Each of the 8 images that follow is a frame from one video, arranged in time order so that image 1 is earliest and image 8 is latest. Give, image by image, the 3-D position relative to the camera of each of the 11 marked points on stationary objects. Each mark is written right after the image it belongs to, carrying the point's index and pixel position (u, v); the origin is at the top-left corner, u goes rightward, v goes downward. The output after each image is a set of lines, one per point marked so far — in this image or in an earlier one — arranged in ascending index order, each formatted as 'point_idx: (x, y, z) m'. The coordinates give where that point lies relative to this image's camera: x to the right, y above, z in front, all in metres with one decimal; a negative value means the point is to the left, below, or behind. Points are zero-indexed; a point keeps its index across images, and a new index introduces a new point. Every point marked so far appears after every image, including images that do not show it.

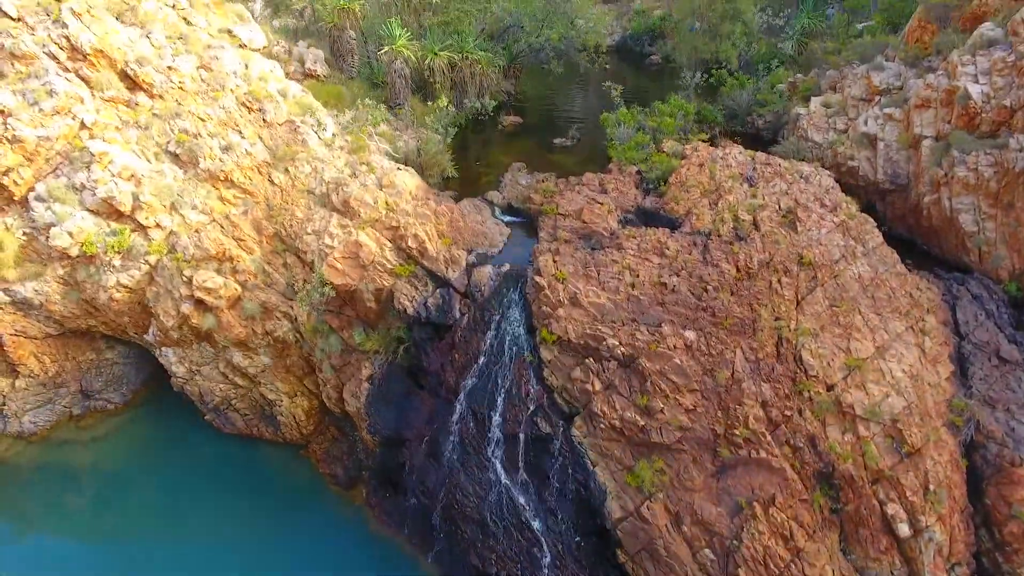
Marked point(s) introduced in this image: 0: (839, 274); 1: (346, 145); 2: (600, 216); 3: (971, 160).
0: (+6.0, +0.3, +11.0) m
1: (-4.3, +3.6, +15.6) m
2: (+1.9, +1.5, +12.6) m
3: (+9.1, +2.6, +12.0) m
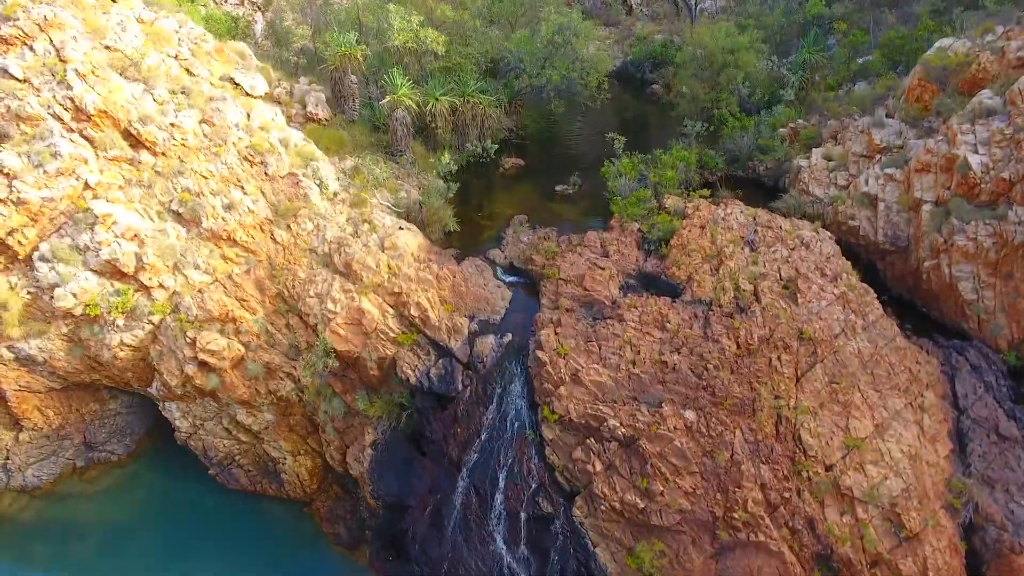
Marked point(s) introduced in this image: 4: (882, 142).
0: (+6.0, -1.1, +11.1) m
1: (-4.2, +2.3, +15.6) m
2: (+1.9, +0.1, +12.7) m
3: (+9.2, +1.2, +12.1) m
4: (+8.9, +3.5, +14.5) m
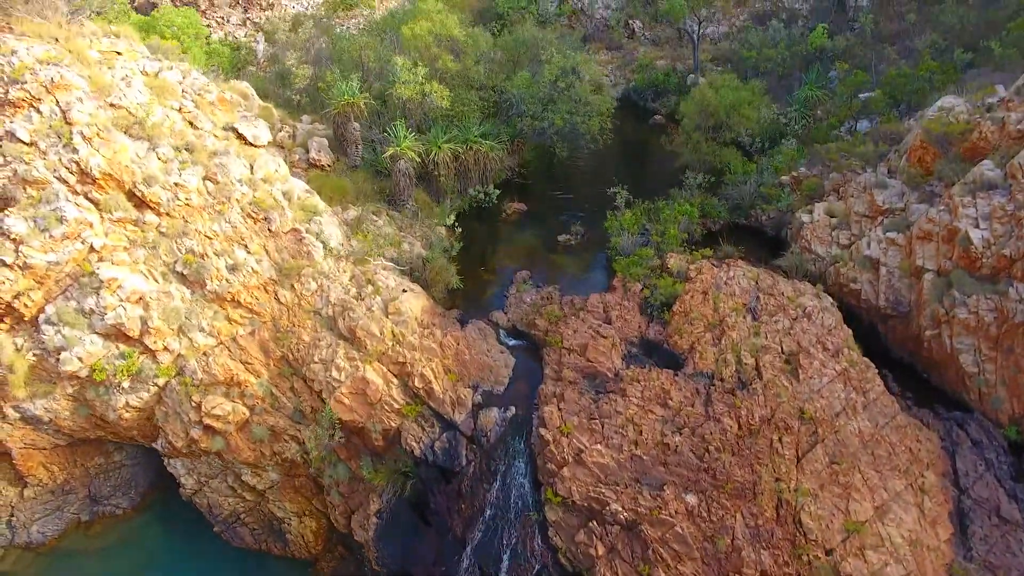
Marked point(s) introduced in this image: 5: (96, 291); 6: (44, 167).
0: (+6.1, -2.6, +11.2) m
1: (-4.2, +0.8, +15.7) m
2: (+2.0, -1.4, +12.8) m
3: (+9.2, -0.3, +12.1) m
4: (+9.0, +2.0, +14.6) m
5: (-9.3, -0.1, +13.5) m
6: (-10.6, +2.8, +13.6) m
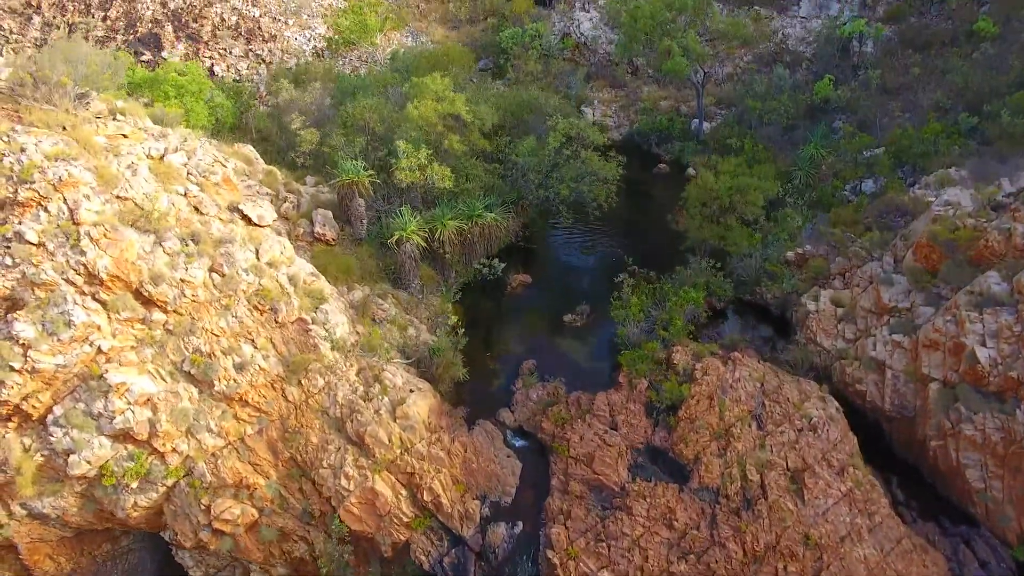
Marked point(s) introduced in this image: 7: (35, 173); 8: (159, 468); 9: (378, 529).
0: (+6.2, -5.0, +11.2) m
1: (-4.0, -1.5, +15.7) m
2: (+2.1, -3.7, +12.8) m
3: (+9.4, -2.7, +12.2) m
4: (+9.1, -0.3, +14.6) m
5: (-9.1, -2.4, +13.6) m
6: (-10.4, +0.4, +13.7) m
7: (-11.2, +2.7, +14.1) m
8: (-8.1, -4.1, +13.9) m
9: (-2.9, -5.1, +12.9) m
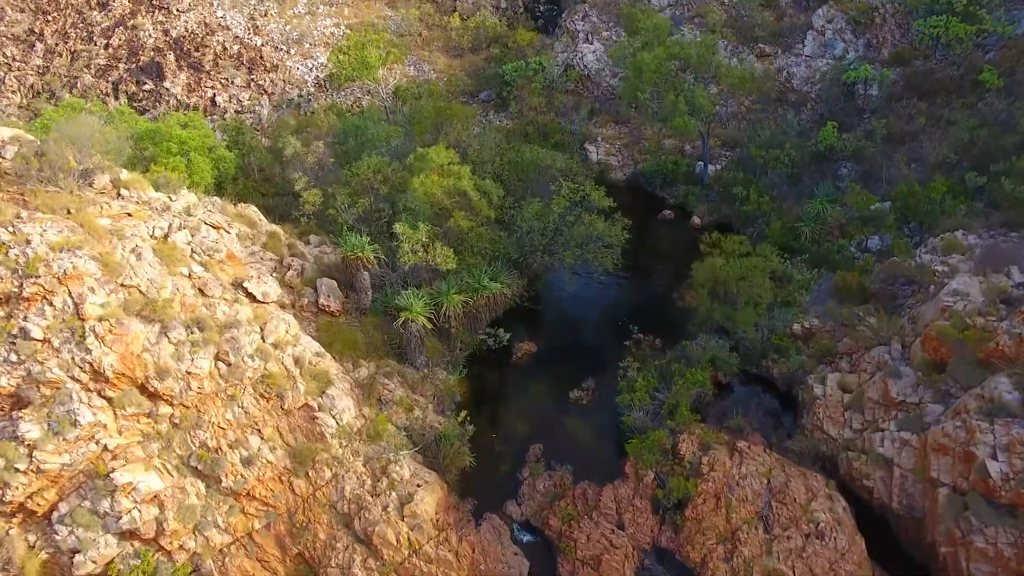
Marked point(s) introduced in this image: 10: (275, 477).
0: (+6.4, -7.2, +11.2) m
1: (-3.8, -3.7, +15.7) m
2: (+2.3, -5.9, +12.8) m
3: (+9.5, -4.9, +12.1) m
4: (+9.3, -2.6, +14.5) m
5: (-9.0, -4.6, +13.5) m
6: (-10.2, -1.8, +13.6) m
7: (-11.0, +0.5, +14.0) m
8: (-7.9, -6.3, +13.9) m
9: (-2.7, -7.3, +12.8) m
10: (-5.7, -4.5, +14.5) m
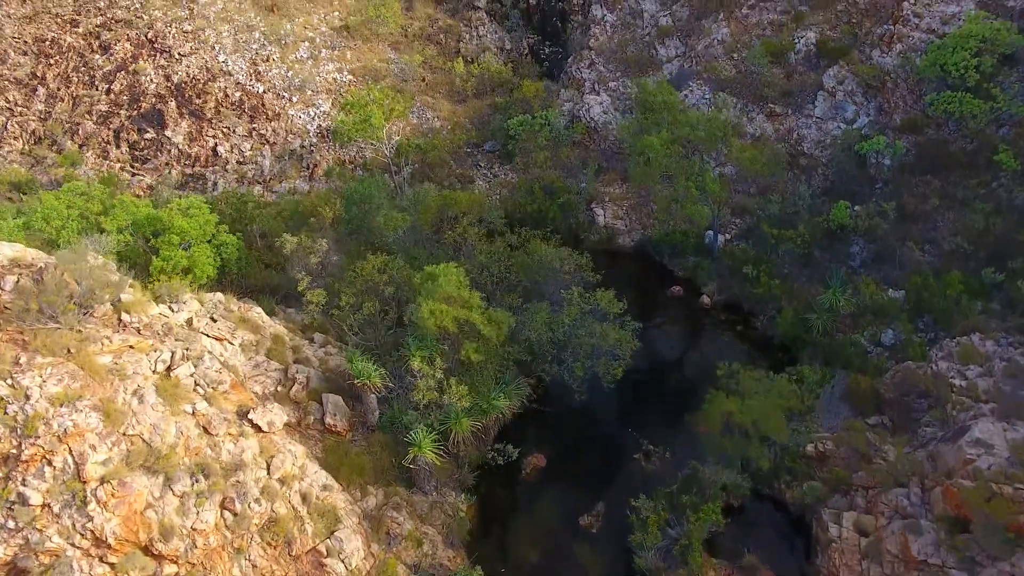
0: (+6.6, -10.9, +10.9) m
1: (-3.6, -7.3, +15.4) m
2: (+2.5, -9.6, +12.5) m
3: (+9.8, -8.6, +11.8) m
4: (+9.6, -6.2, +14.2) m
5: (-8.7, -8.3, +13.3) m
6: (-10.0, -5.5, +13.3) m
7: (-10.7, -3.2, +13.7) m
8: (-7.7, -10.0, +13.6) m
9: (-2.5, -11.0, +12.6) m
10: (-5.4, -8.2, +14.2) m
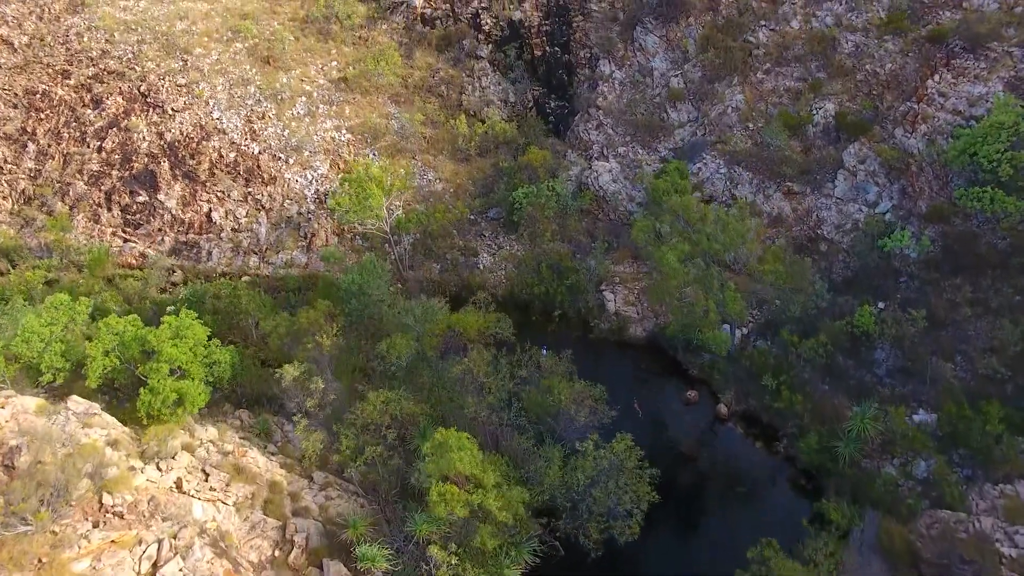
0: (+7.1, -15.6, +9.8) m
1: (-3.2, -12.1, +14.2) m
2: (+2.9, -14.3, +11.3) m
3: (+10.2, -13.3, +10.6) m
4: (+10.0, -10.9, +13.0) m
5: (-8.3, -13.0, +12.1) m
6: (-9.6, -10.2, +12.1) m
7: (-10.3, -8.0, +12.5) m
8: (-7.3, -14.7, +12.4) m
9: (-2.0, -15.7, +11.4) m
10: (-5.0, -12.9, +13.0) m
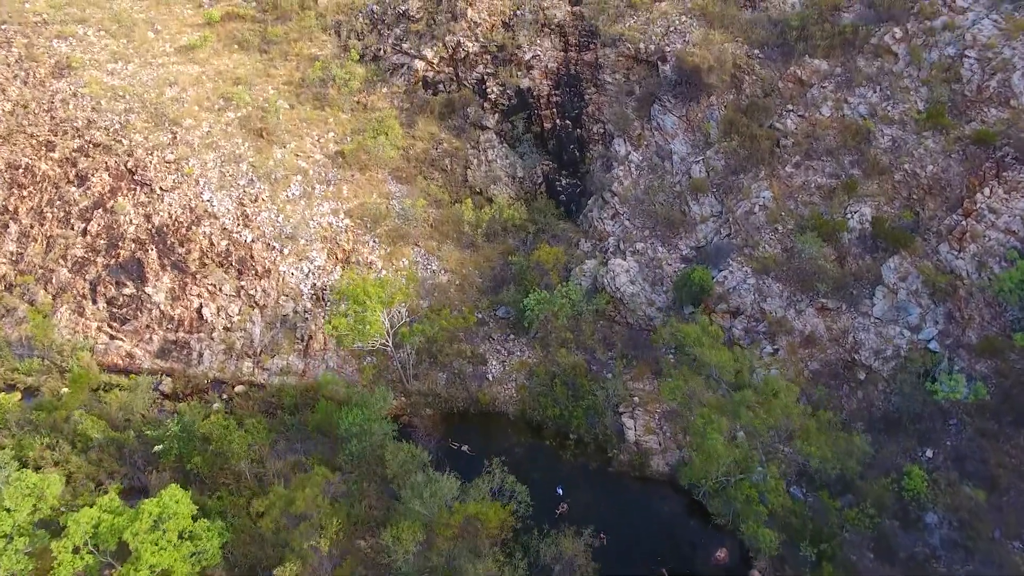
0: (+7.7, -21.9, +7.7) m
1: (-2.5, -18.3, +12.1) m
2: (+3.6, -20.6, +9.2) m
3: (+10.8, -19.5, +8.5) m
4: (+10.6, -17.1, +10.8) m
5: (-7.7, -19.4, +10.0) m
6: (-9.0, -16.5, +9.9) m
7: (-9.7, -14.3, +10.3) m
8: (-6.6, -21.0, +10.3) m
9: (-1.4, -22.0, +9.3) m
10: (-4.4, -19.2, +10.9) m
